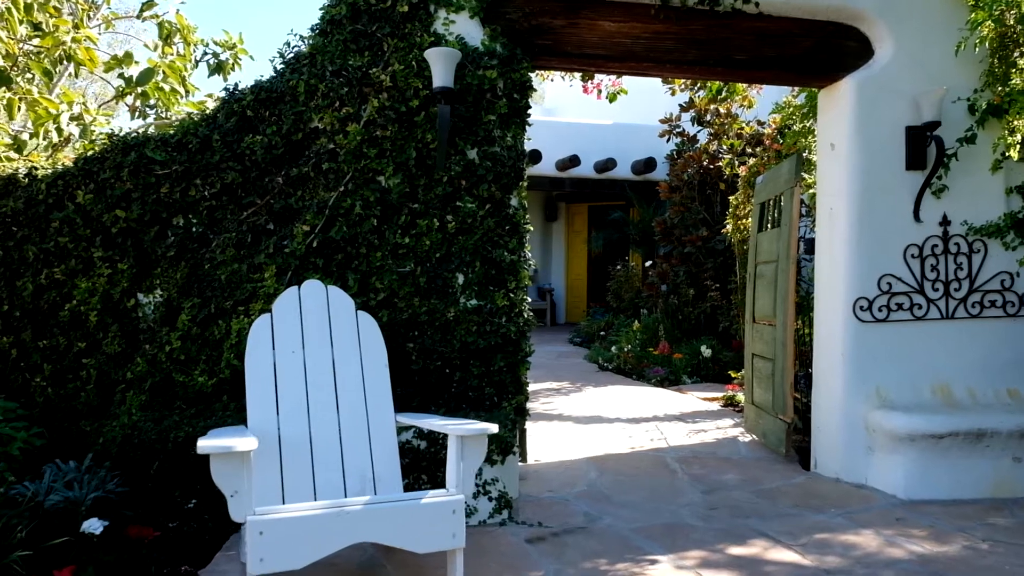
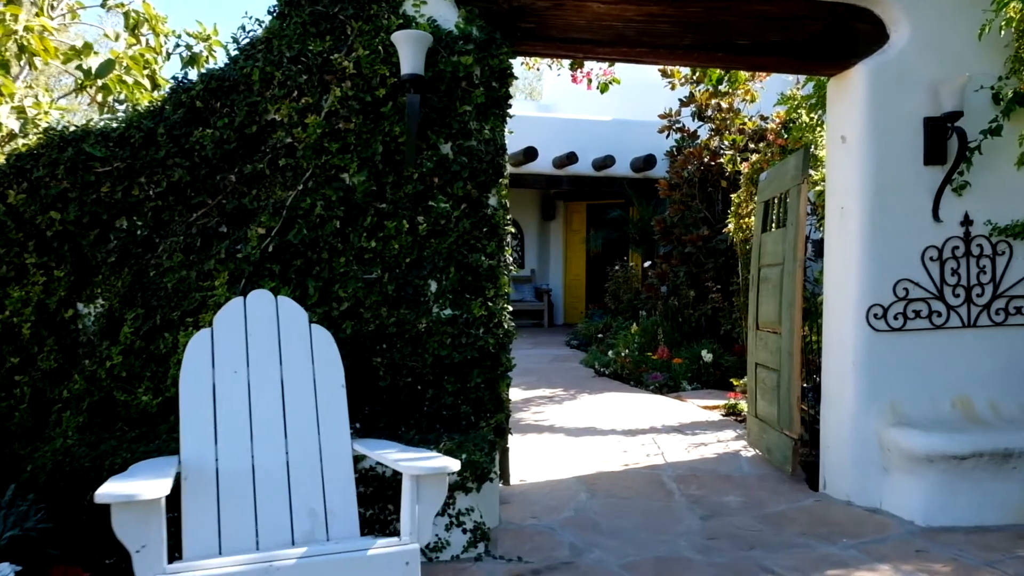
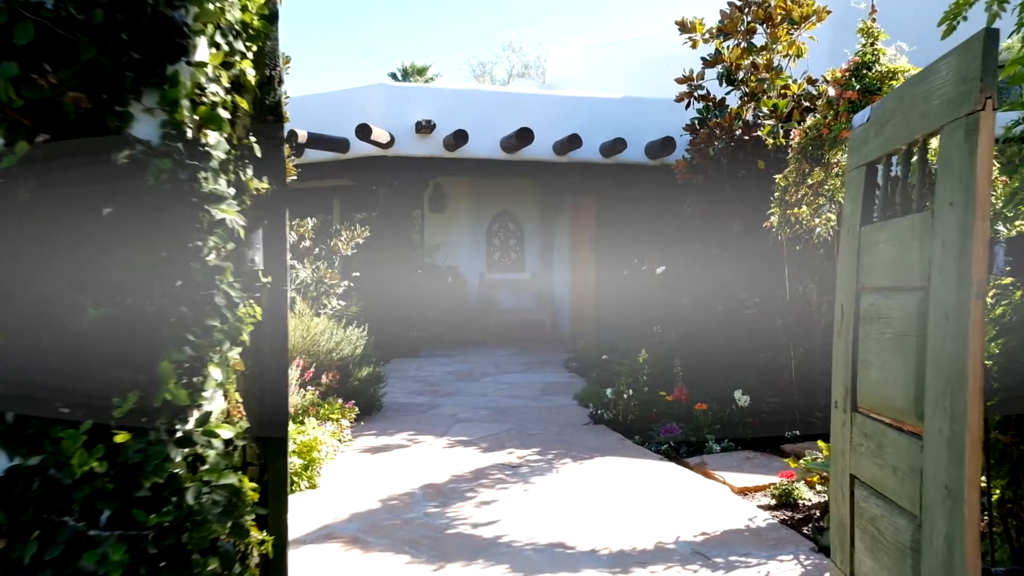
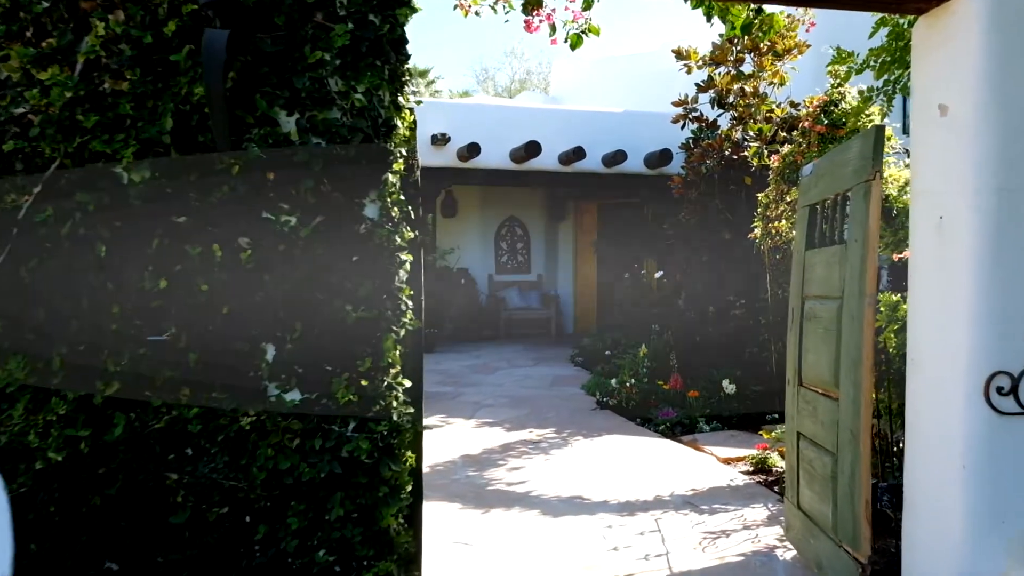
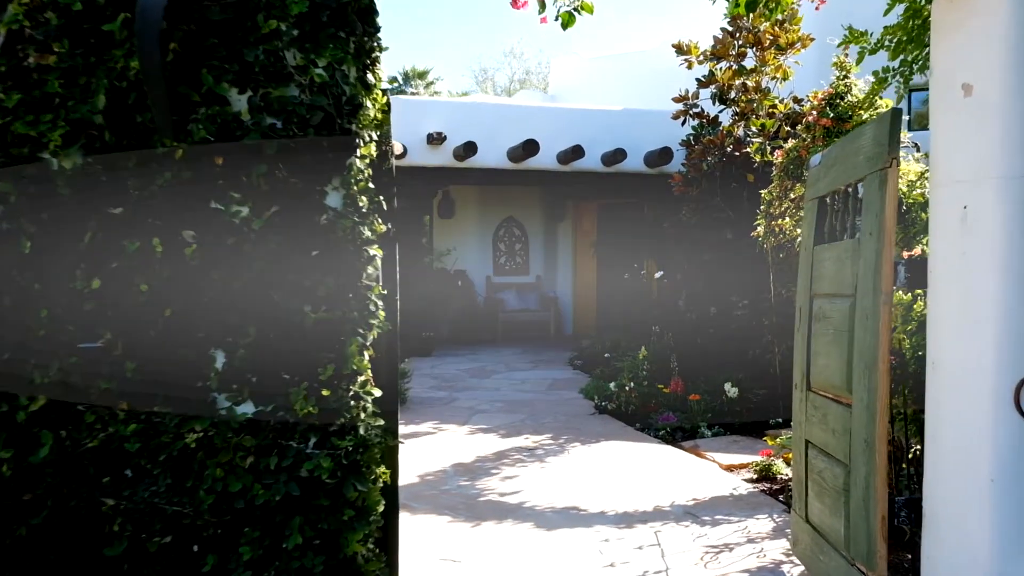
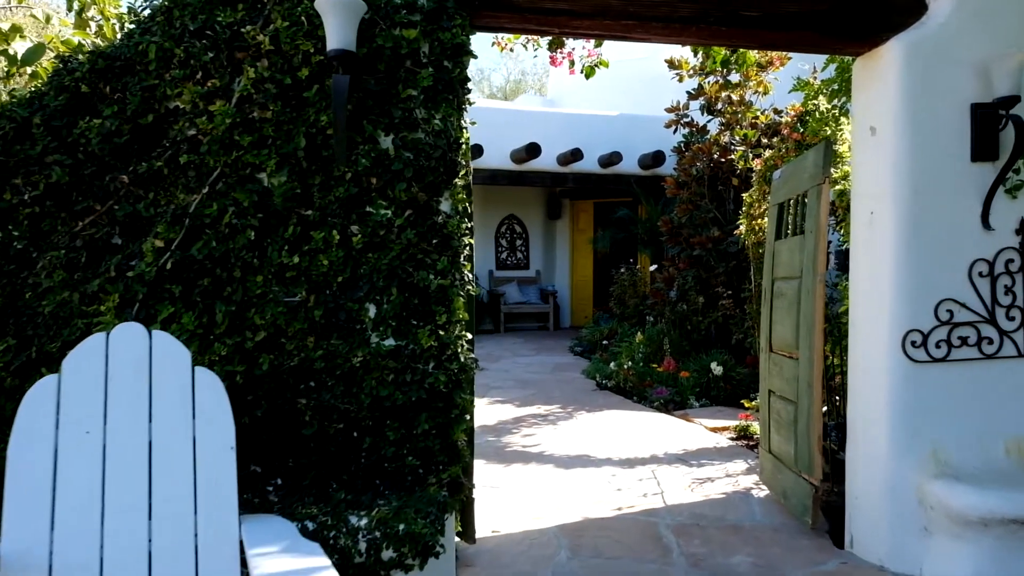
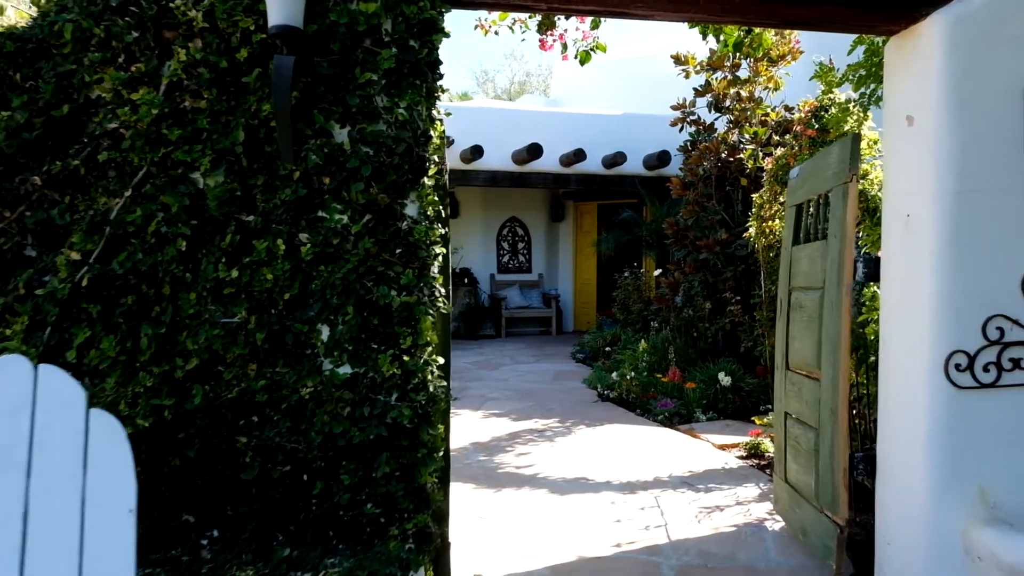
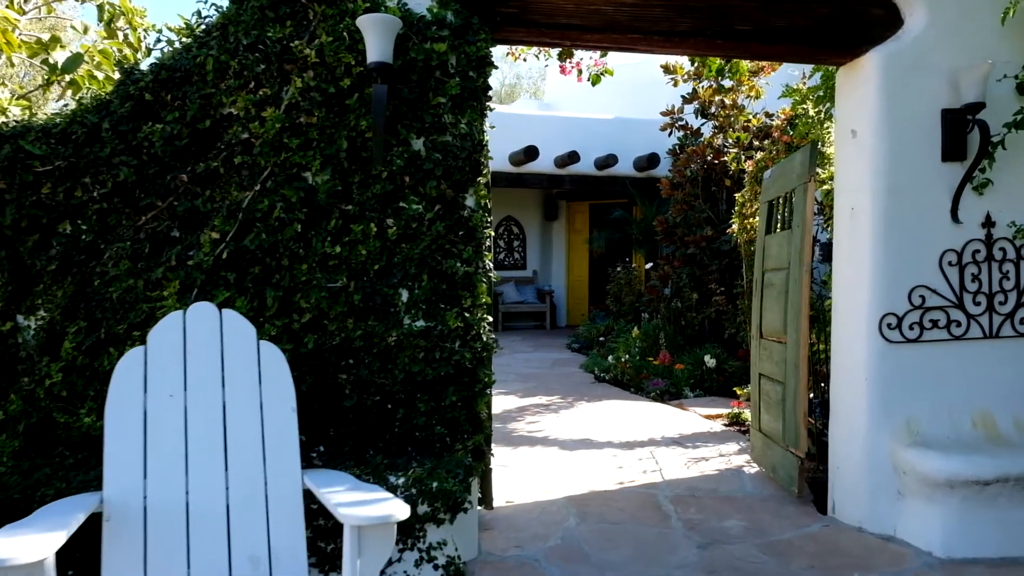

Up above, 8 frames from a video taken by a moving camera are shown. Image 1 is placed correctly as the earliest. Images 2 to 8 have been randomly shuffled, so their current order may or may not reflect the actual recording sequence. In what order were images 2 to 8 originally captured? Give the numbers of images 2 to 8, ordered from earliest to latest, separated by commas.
2, 8, 6, 7, 4, 5, 3
